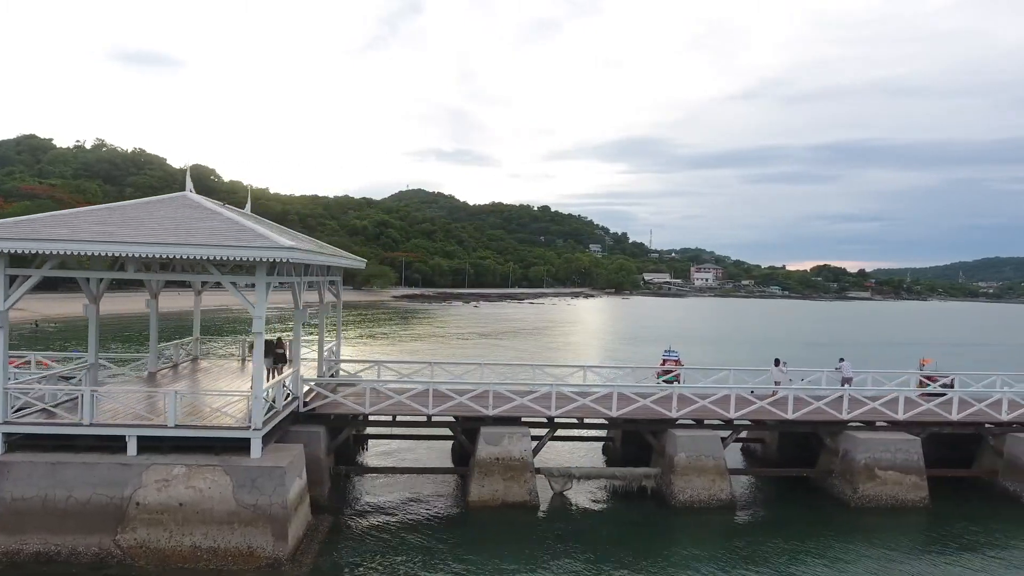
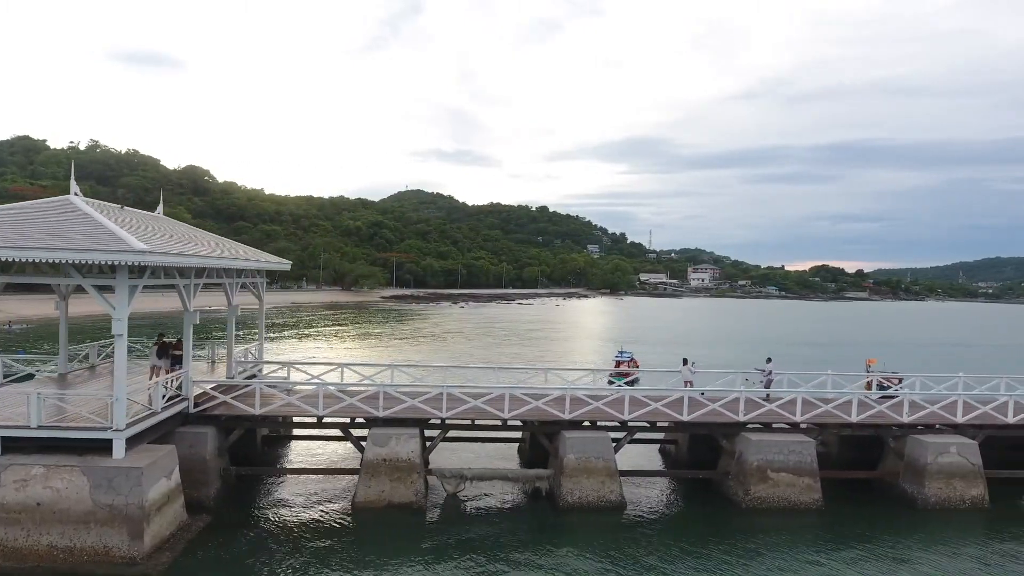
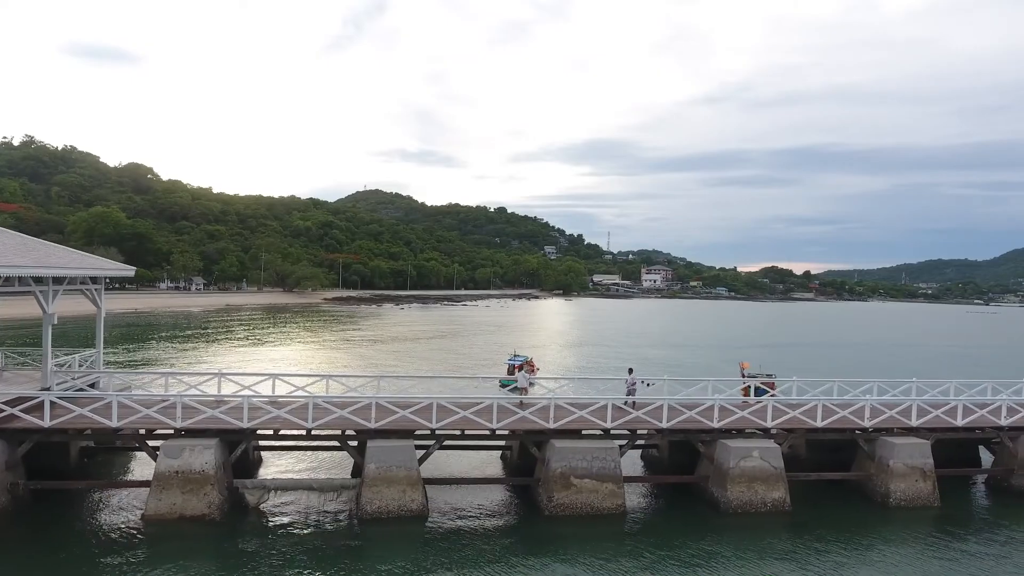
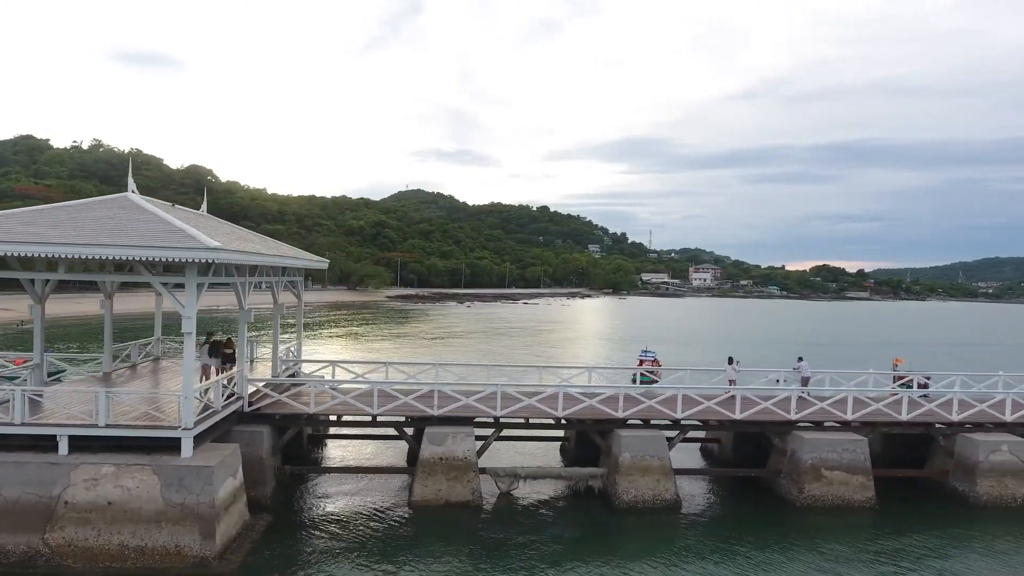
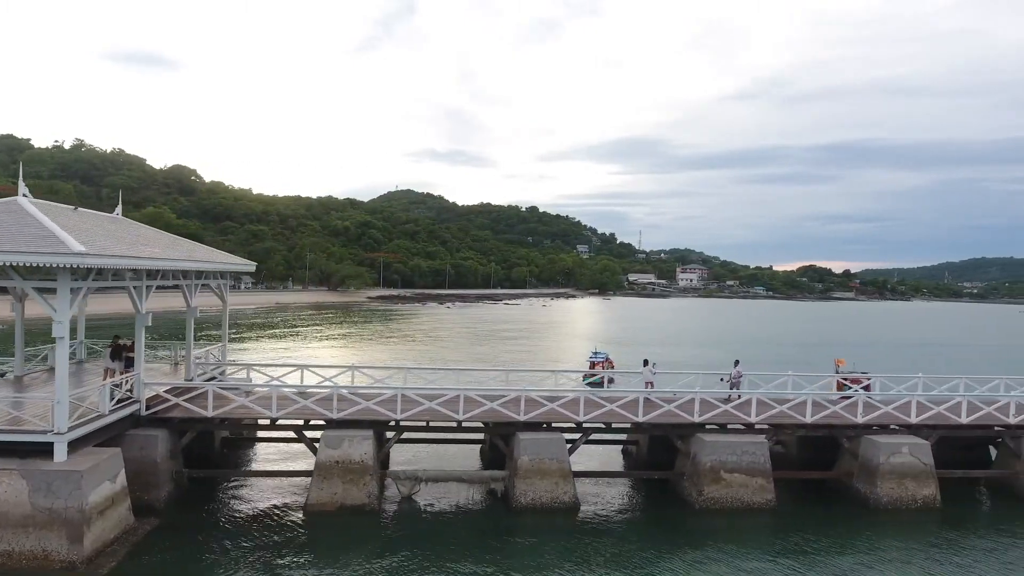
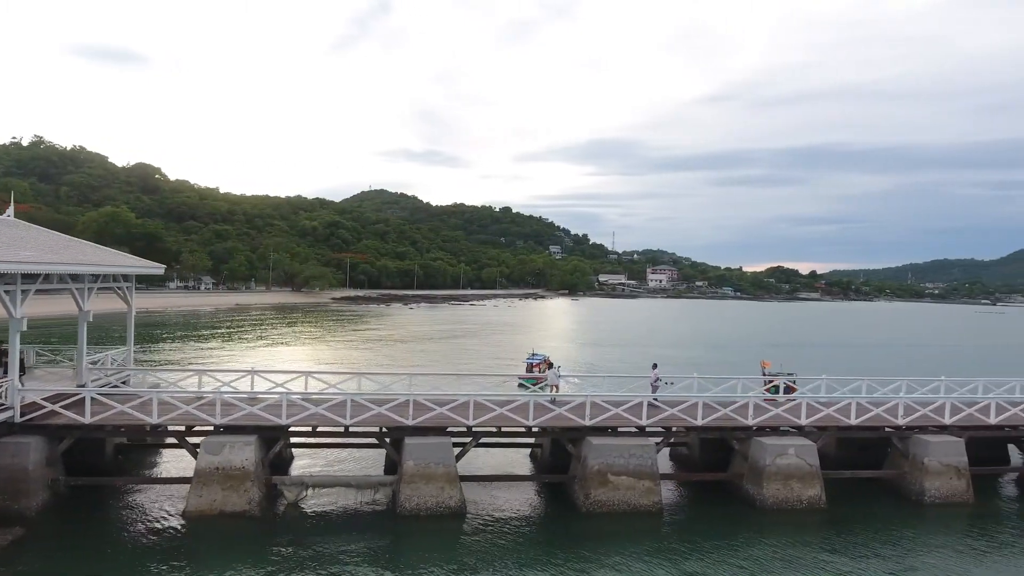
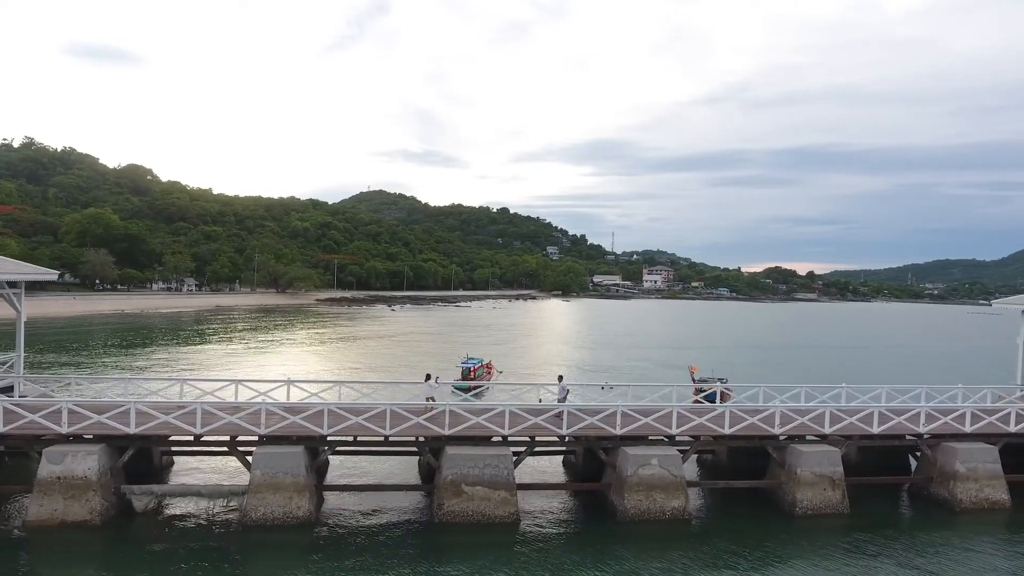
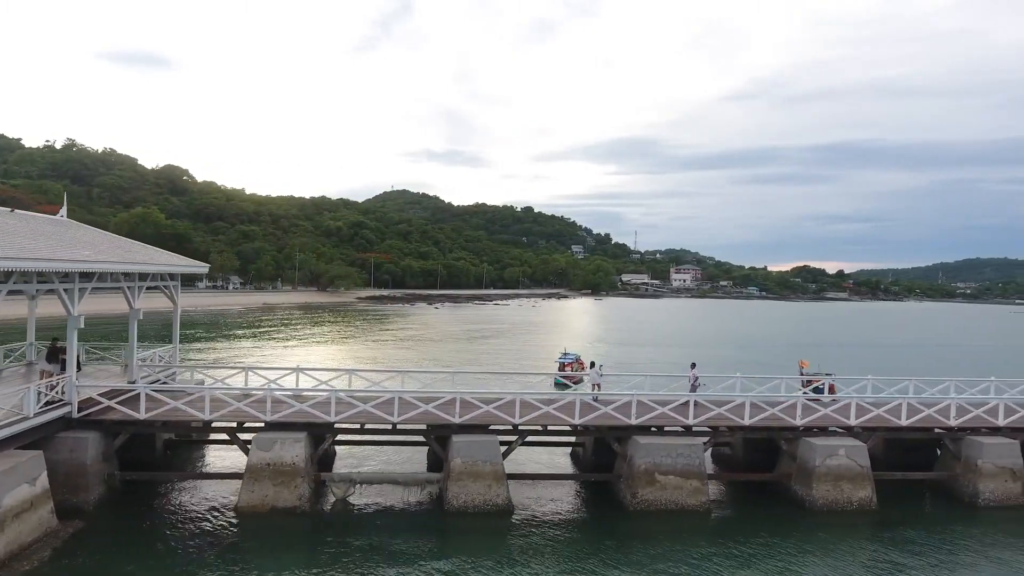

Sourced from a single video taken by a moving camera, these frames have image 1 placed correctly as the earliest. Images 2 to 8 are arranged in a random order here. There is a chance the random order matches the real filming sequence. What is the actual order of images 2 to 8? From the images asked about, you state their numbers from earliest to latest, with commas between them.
4, 2, 5, 8, 6, 3, 7
